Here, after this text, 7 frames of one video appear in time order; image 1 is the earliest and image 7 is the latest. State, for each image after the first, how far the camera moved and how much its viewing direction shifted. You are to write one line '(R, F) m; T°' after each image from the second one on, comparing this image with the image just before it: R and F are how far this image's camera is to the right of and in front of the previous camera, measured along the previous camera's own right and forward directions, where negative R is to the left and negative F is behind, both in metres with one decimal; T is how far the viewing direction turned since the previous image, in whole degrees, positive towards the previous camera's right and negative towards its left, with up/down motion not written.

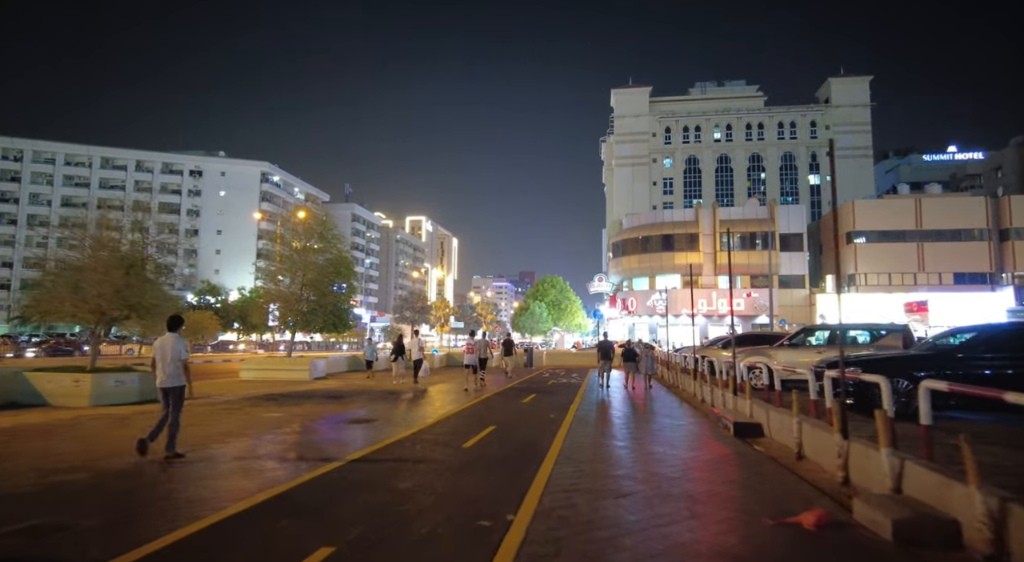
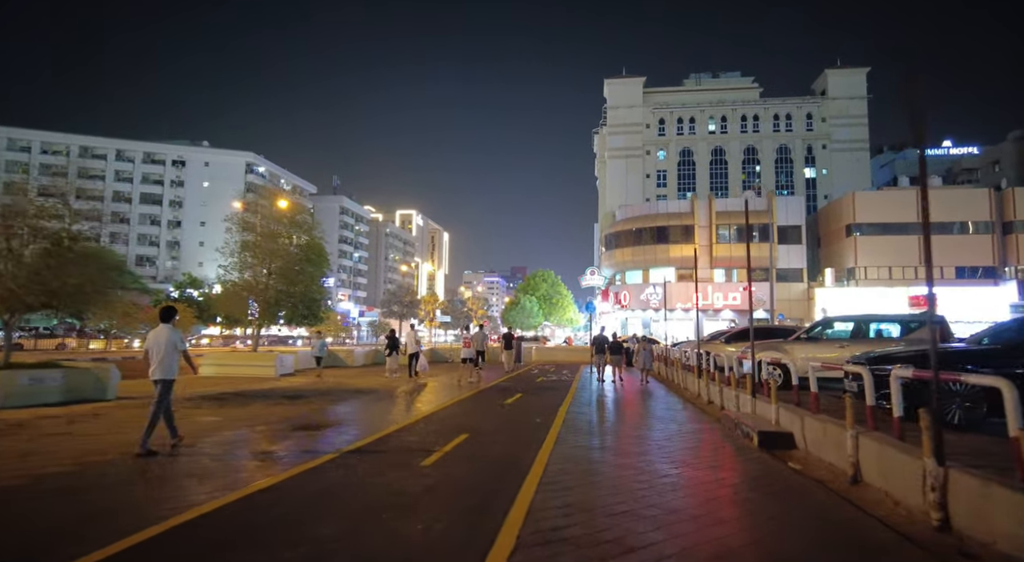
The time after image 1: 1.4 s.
(+0.2, +1.8) m; +1°
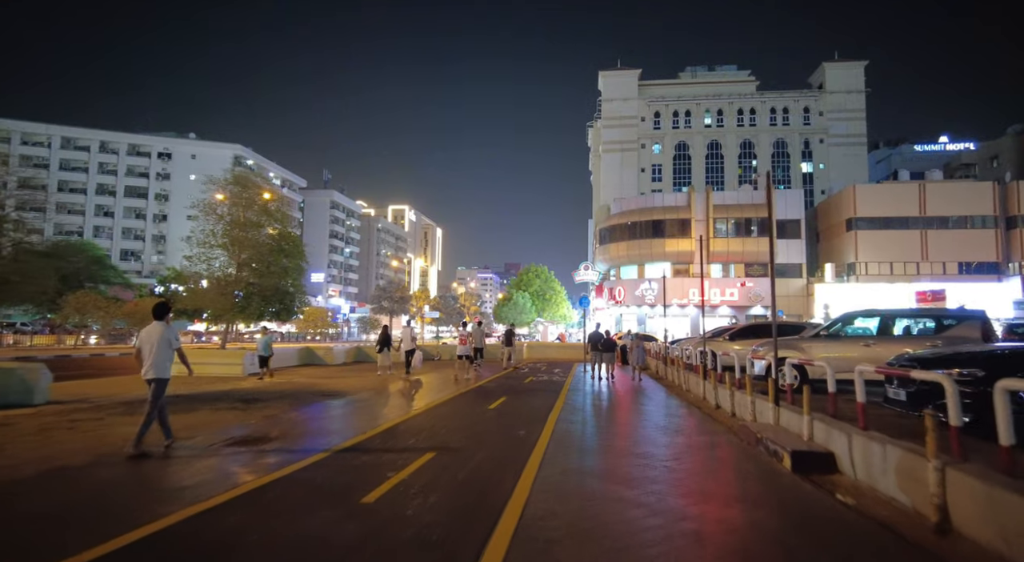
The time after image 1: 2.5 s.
(+0.2, +1.5) m; +1°
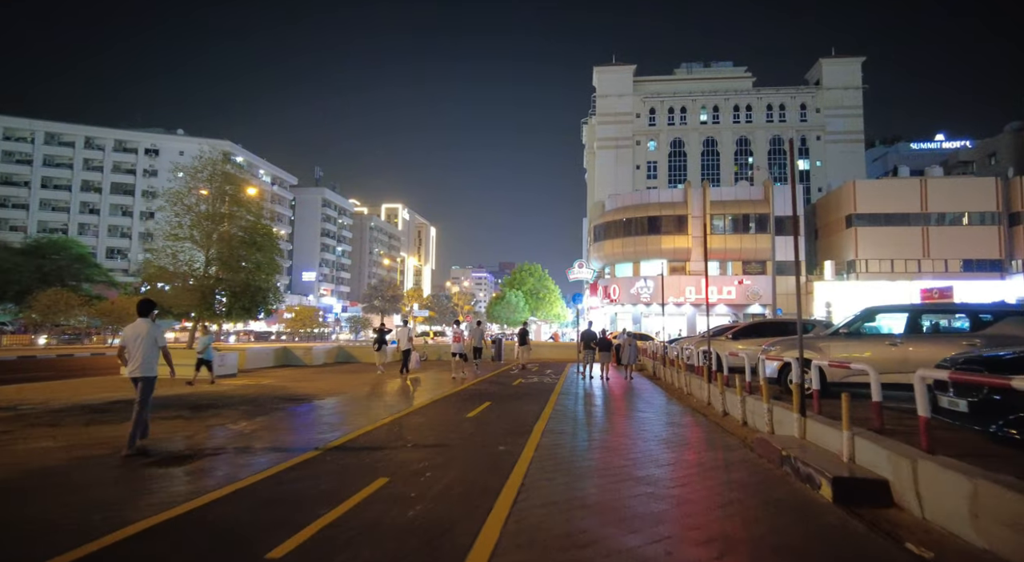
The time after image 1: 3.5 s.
(+0.2, +1.3) m; 0°
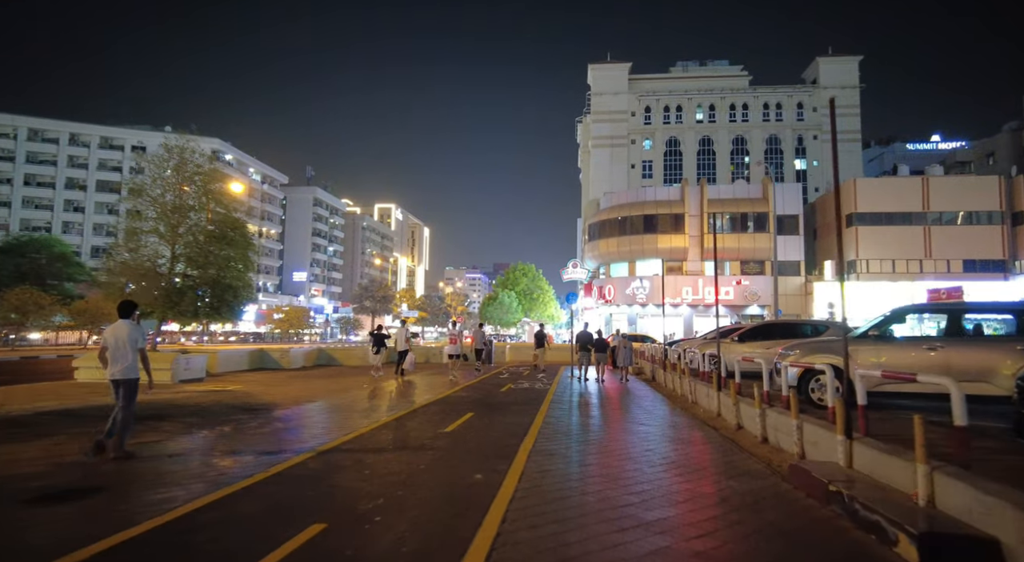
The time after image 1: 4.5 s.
(+0.1, +1.3) m; +1°
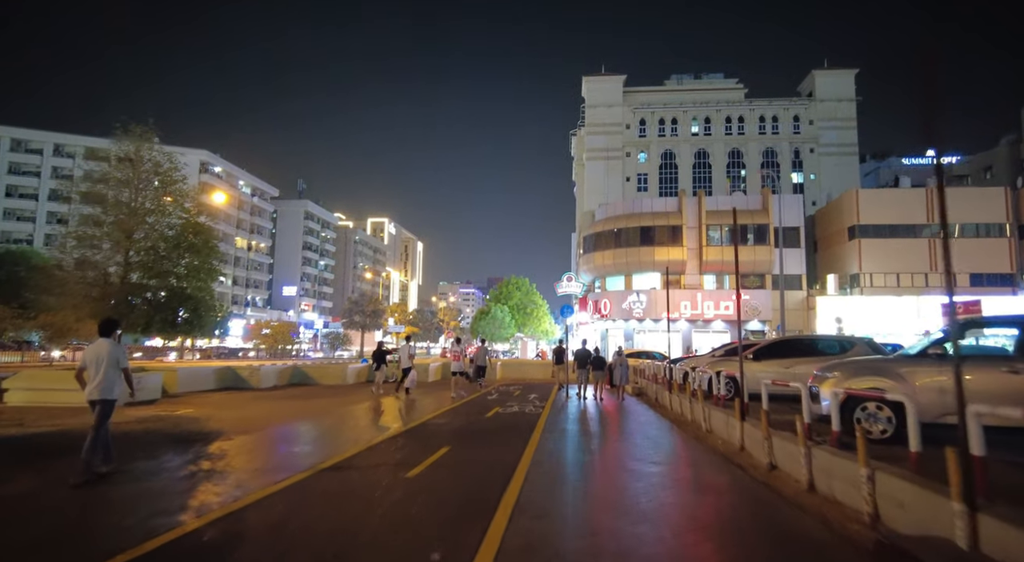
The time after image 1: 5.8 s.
(+0.1, +1.6) m; +1°
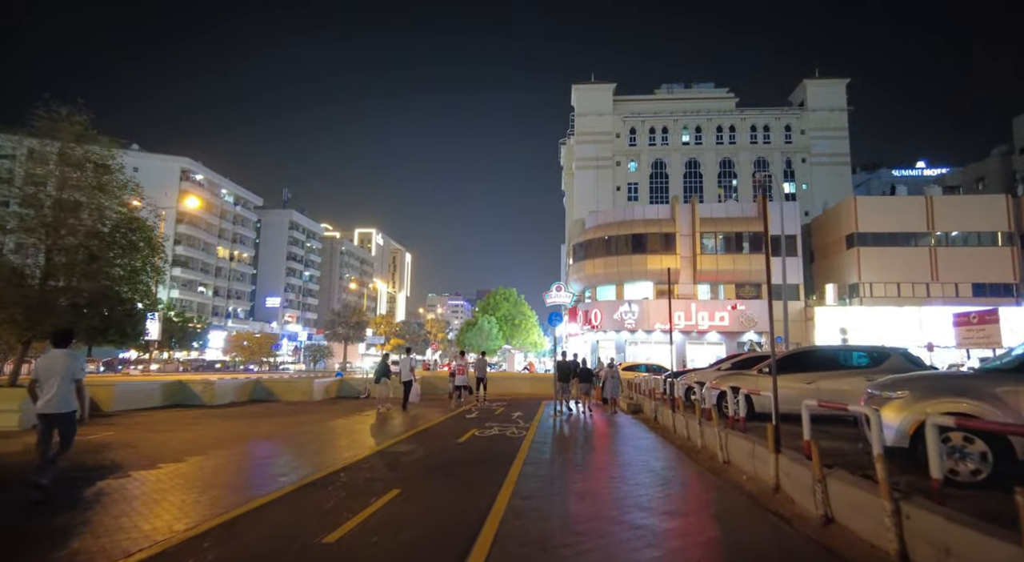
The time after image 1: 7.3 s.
(+0.2, +1.9) m; +1°
